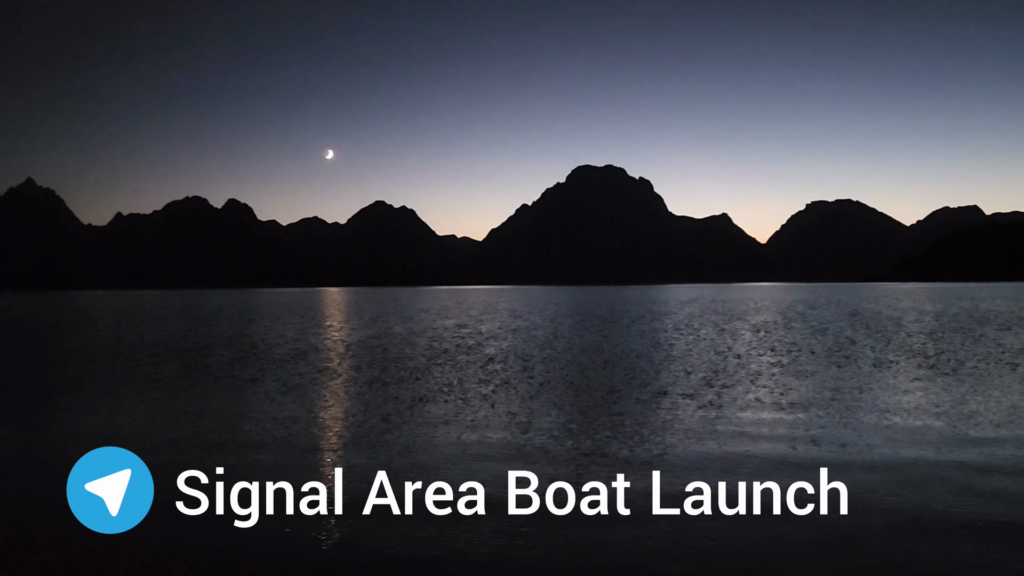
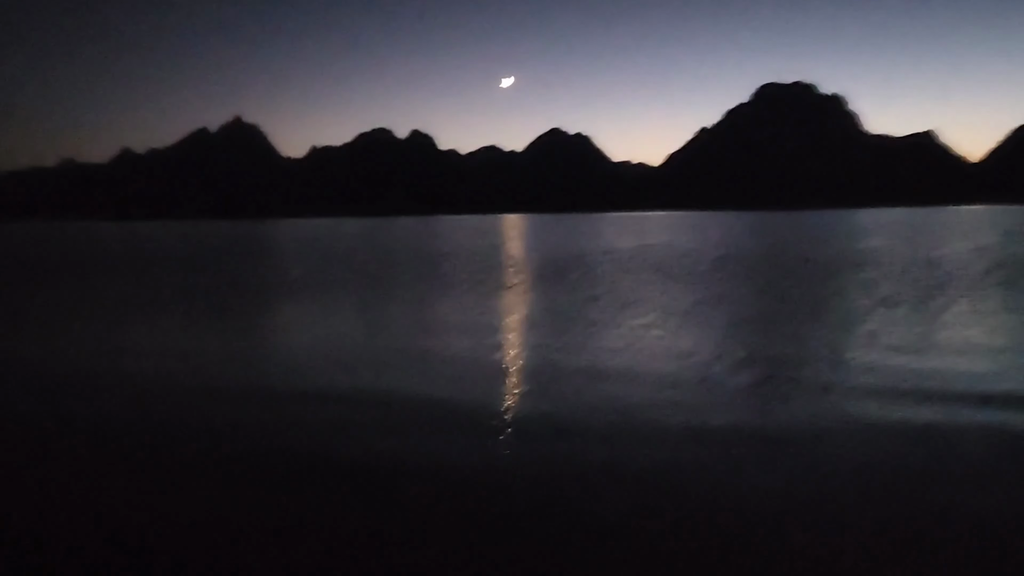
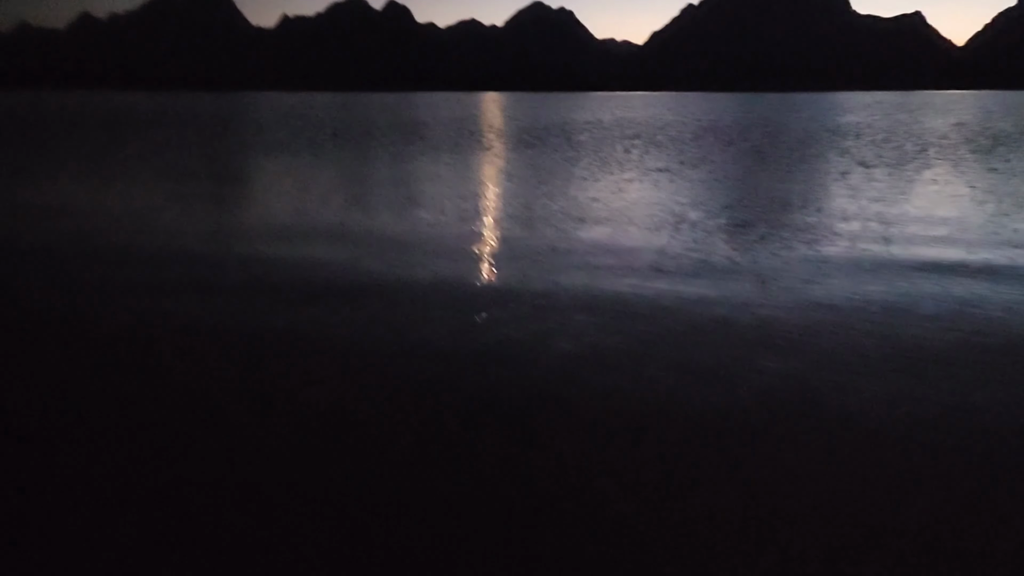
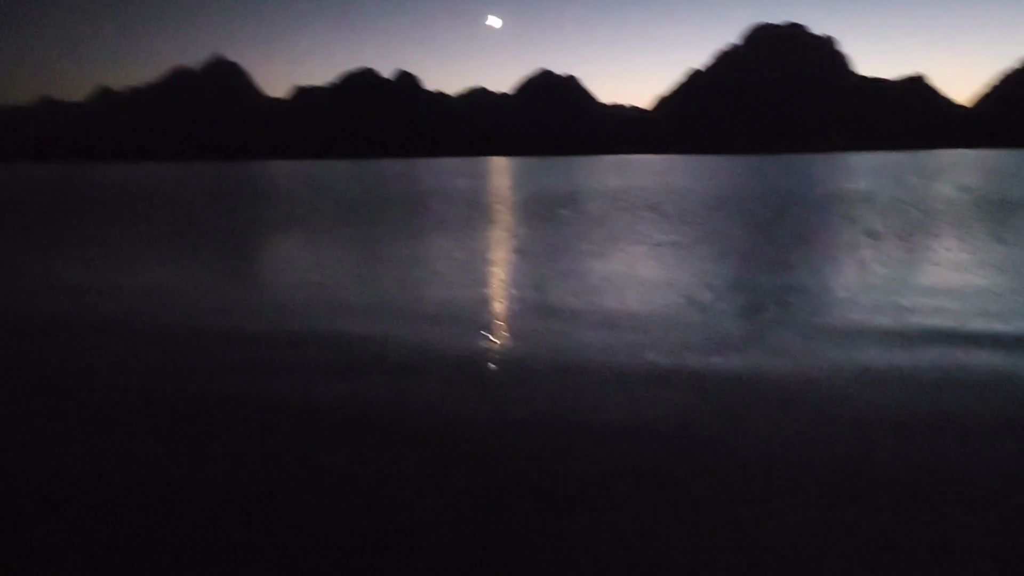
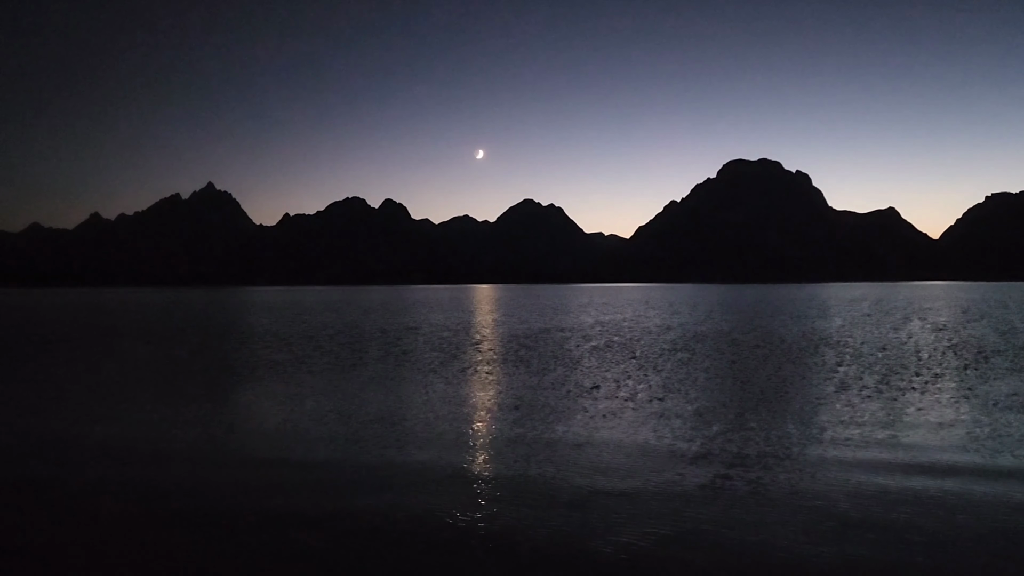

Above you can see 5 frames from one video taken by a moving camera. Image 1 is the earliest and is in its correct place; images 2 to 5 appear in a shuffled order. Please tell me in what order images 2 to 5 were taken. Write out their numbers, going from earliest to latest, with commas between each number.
5, 2, 4, 3
